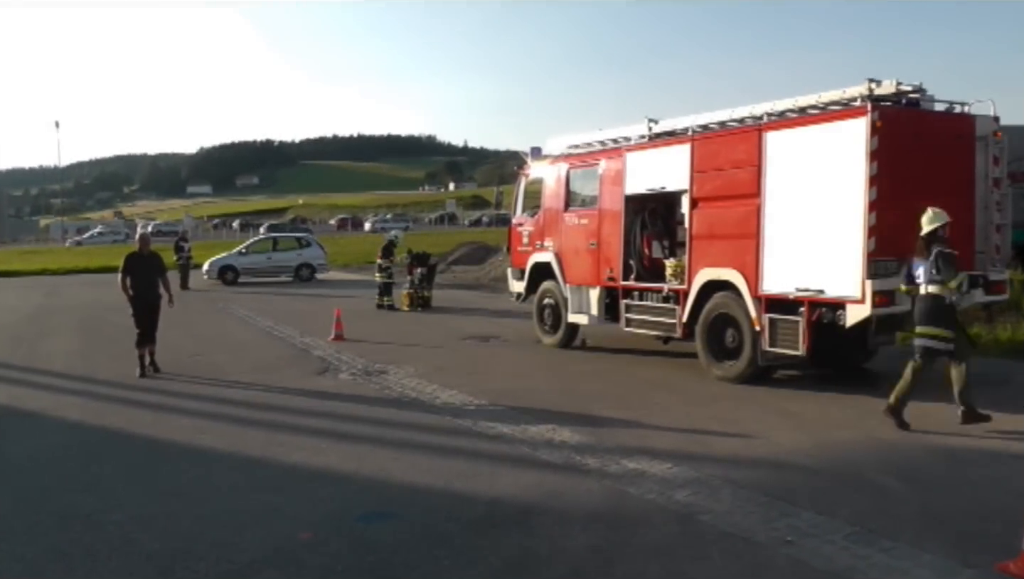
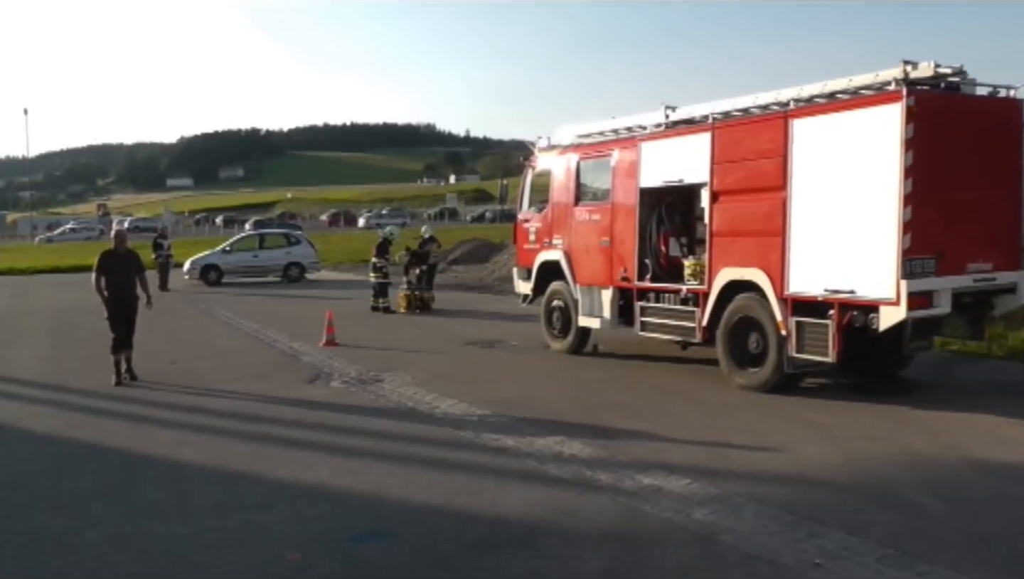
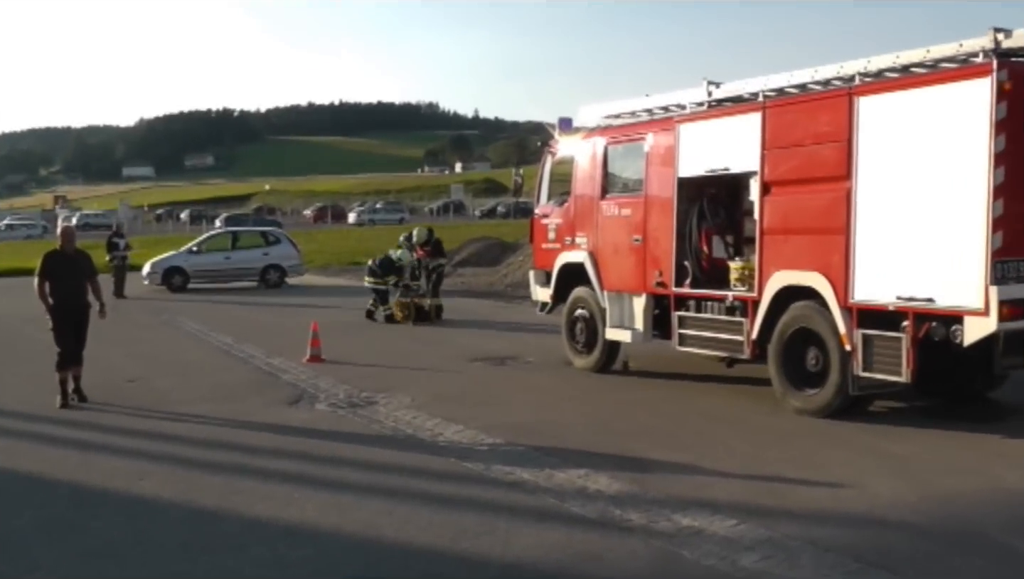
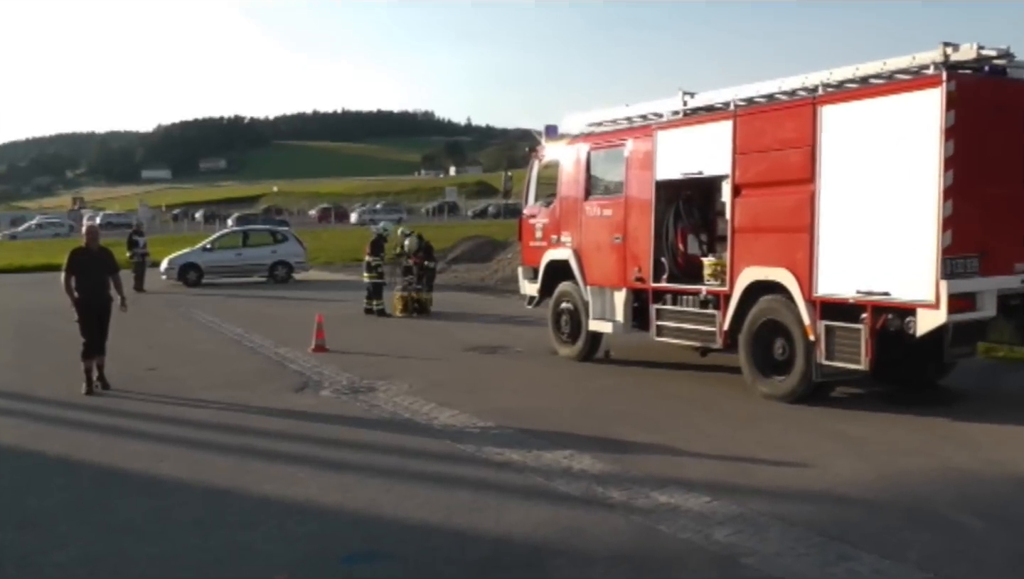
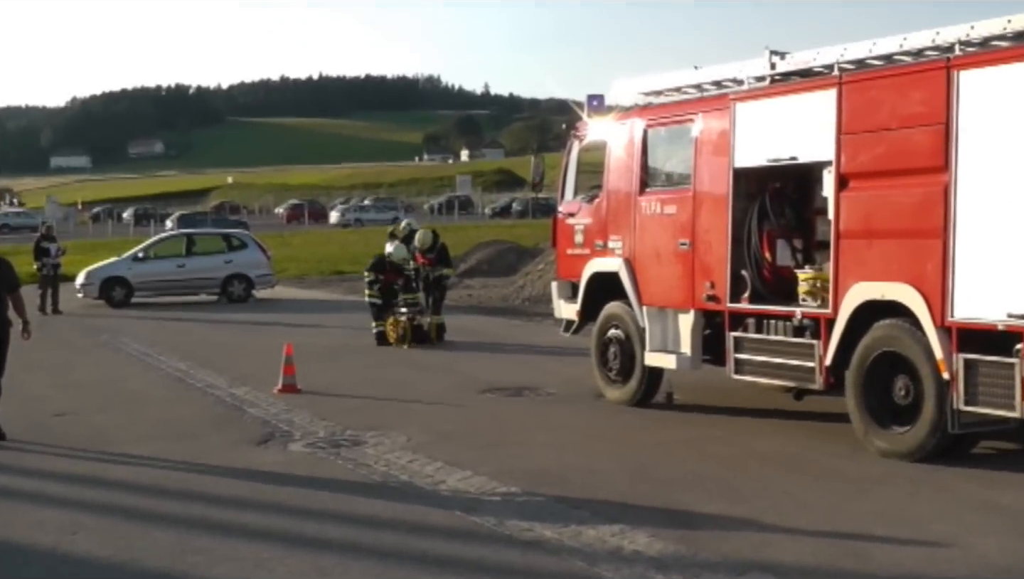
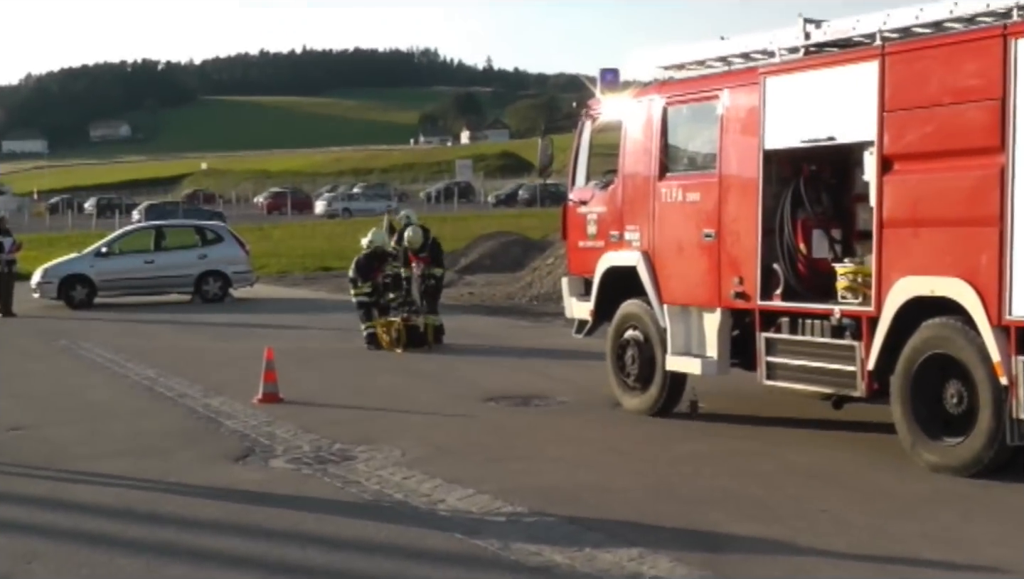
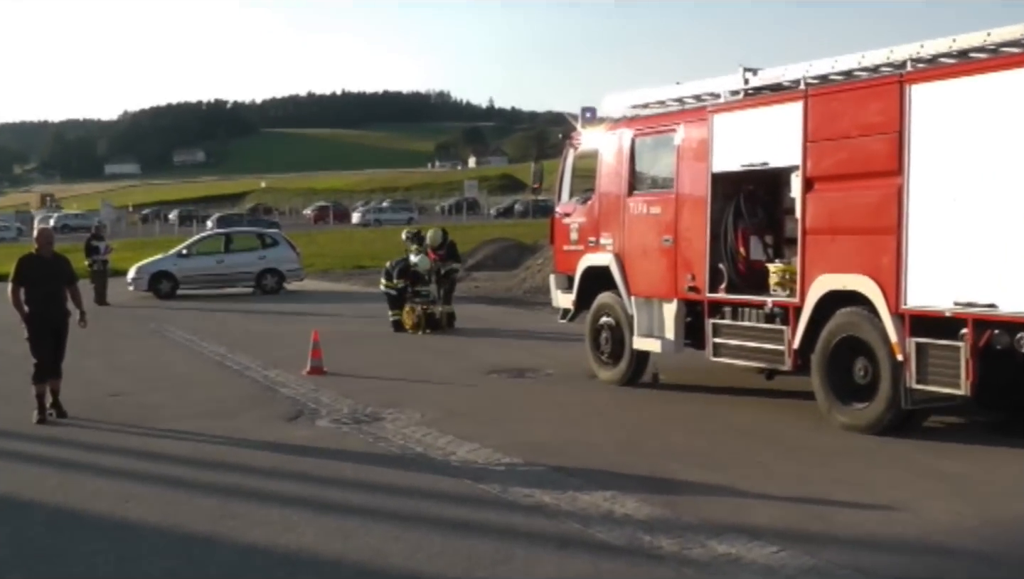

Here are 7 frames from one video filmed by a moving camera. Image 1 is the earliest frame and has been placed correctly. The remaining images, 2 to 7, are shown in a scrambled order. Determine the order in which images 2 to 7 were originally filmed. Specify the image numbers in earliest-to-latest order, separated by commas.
2, 4, 3, 7, 5, 6
